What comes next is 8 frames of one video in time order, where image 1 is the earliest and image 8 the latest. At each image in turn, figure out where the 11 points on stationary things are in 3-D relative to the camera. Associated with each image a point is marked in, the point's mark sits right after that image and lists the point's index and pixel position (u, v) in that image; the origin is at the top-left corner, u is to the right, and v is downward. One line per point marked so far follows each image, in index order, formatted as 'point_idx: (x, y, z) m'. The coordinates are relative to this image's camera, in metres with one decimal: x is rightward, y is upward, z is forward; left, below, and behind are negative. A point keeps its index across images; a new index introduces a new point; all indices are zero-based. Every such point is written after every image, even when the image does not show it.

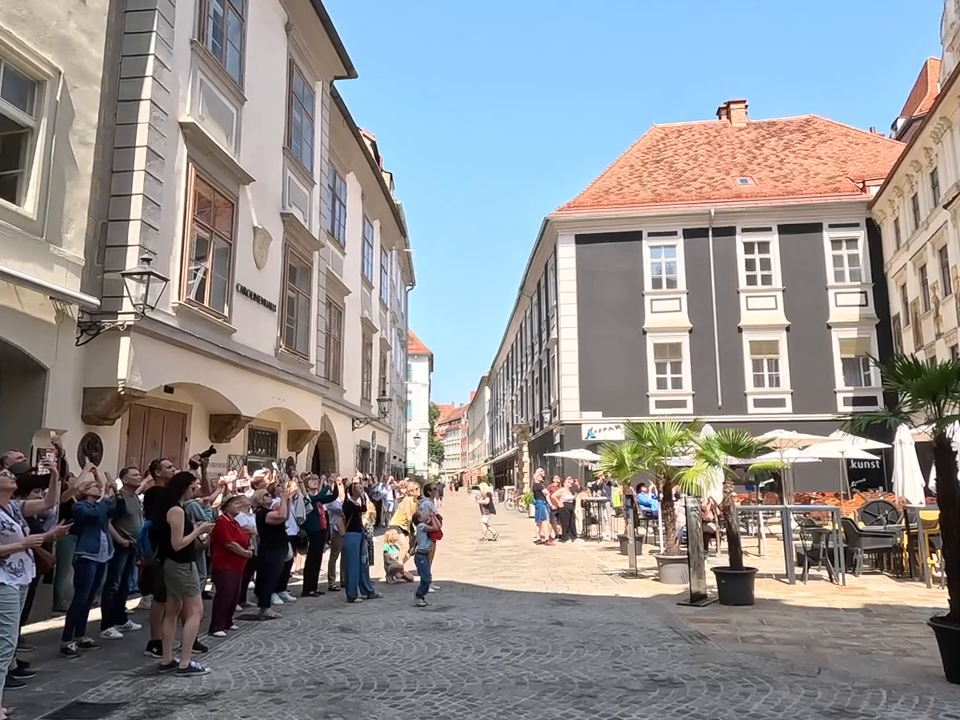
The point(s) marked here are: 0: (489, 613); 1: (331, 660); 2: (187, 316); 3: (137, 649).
0: (+0.1, -3.0, +8.6) m
1: (-1.3, -2.6, +6.4) m
2: (-4.6, +0.7, +11.5) m
3: (-3.3, -2.8, +7.0) m
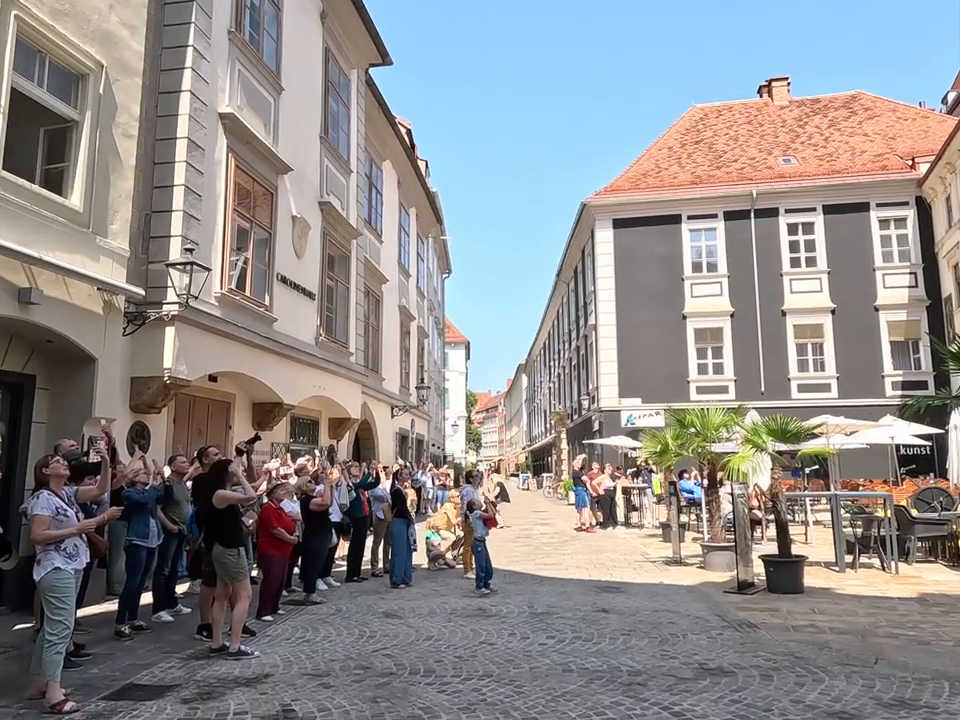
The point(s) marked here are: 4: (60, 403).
0: (+0.6, -2.8, +8.5) m
1: (-0.9, -2.5, +6.4) m
2: (-3.9, +0.9, +11.6) m
3: (-2.8, -2.7, +7.1) m
4: (-5.1, -0.5, +8.9) m
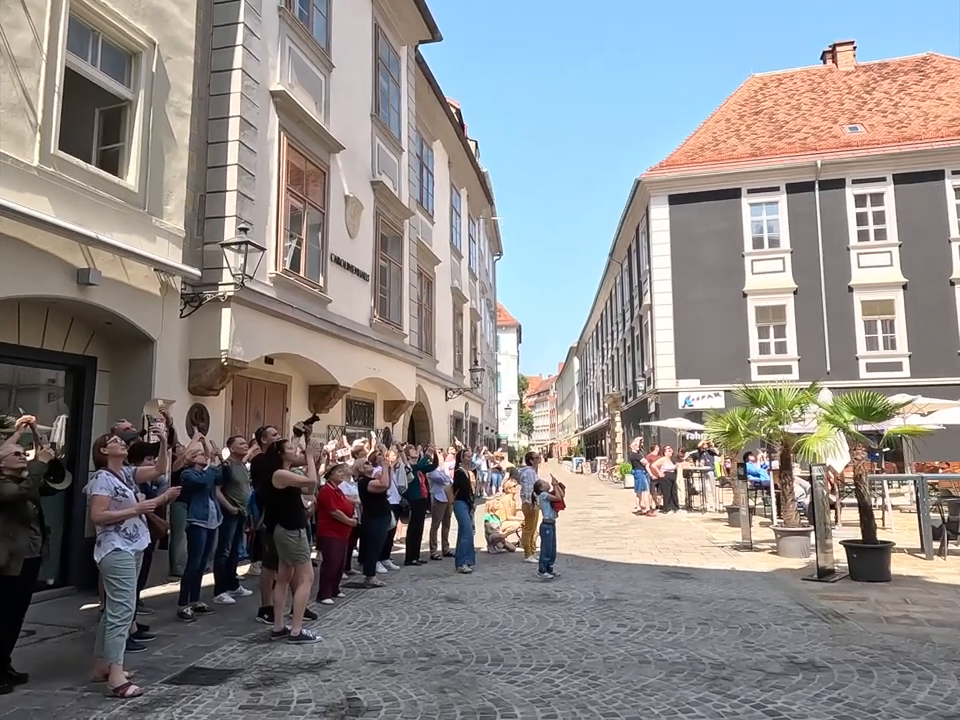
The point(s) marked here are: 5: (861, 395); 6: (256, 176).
0: (+1.3, -2.5, +8.2) m
1: (-0.3, -2.3, +6.2) m
2: (-3.1, +1.1, +11.5) m
3: (-2.2, -2.5, +7.0) m
4: (-4.4, -0.3, +8.9) m
5: (+5.0, -0.5, +9.6) m
6: (-3.3, +2.7, +10.8) m
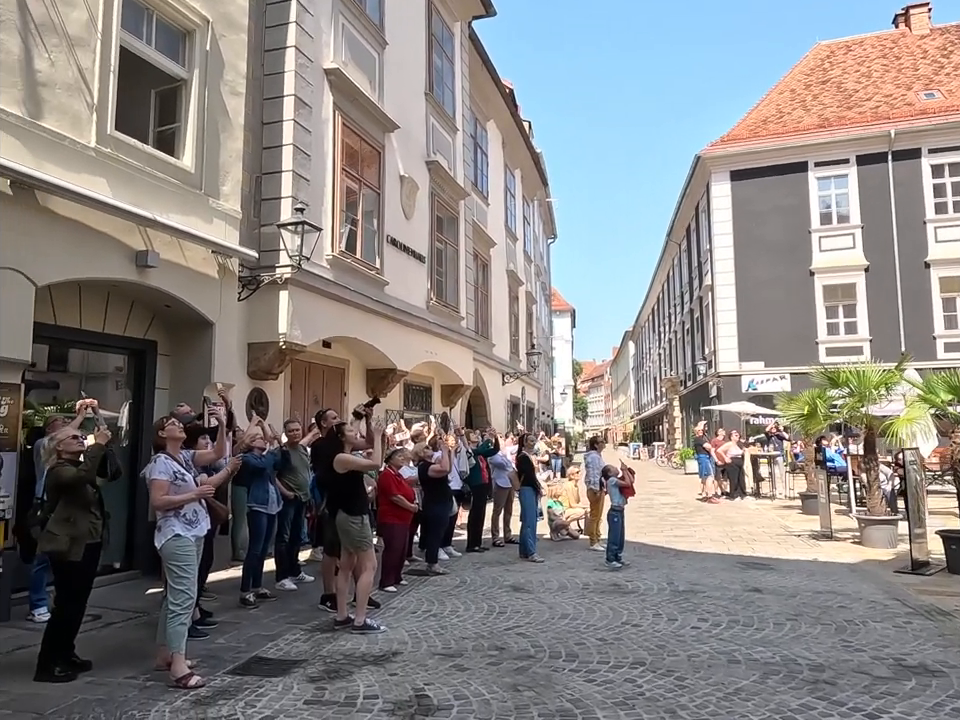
0: (+2.0, -2.3, +7.8) m
1: (+0.2, -2.1, +5.9) m
2: (-2.1, +1.4, +11.3) m
3: (-1.6, -2.3, +6.9) m
4: (-3.6, -0.1, +8.9) m
5: (+5.8, -0.2, +8.9) m
6: (-2.4, +2.9, +10.6) m
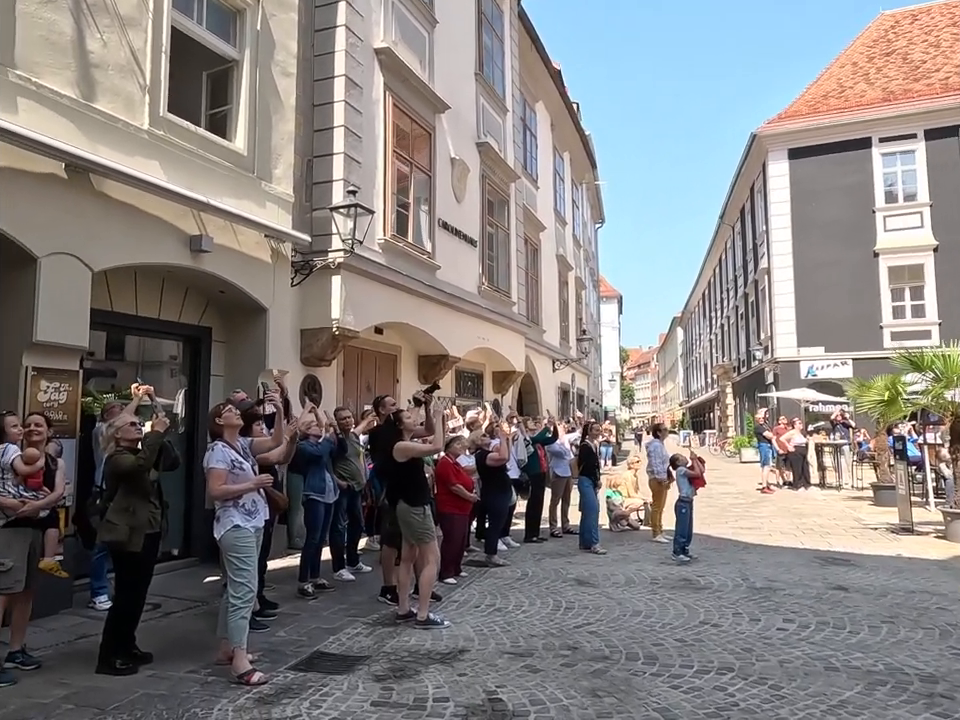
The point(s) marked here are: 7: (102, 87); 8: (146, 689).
0: (+2.7, -2.1, +7.4) m
1: (+0.8, -2.0, +5.6) m
2: (-1.3, +1.6, +11.1) m
3: (-1.0, -2.1, +6.7) m
4: (-2.9, 0.0, +8.8) m
5: (+6.4, 0.0, +8.2) m
6: (-1.7, +3.1, +10.3) m
7: (-3.5, +2.5, +6.7) m
8: (-2.0, -1.9, +4.3) m
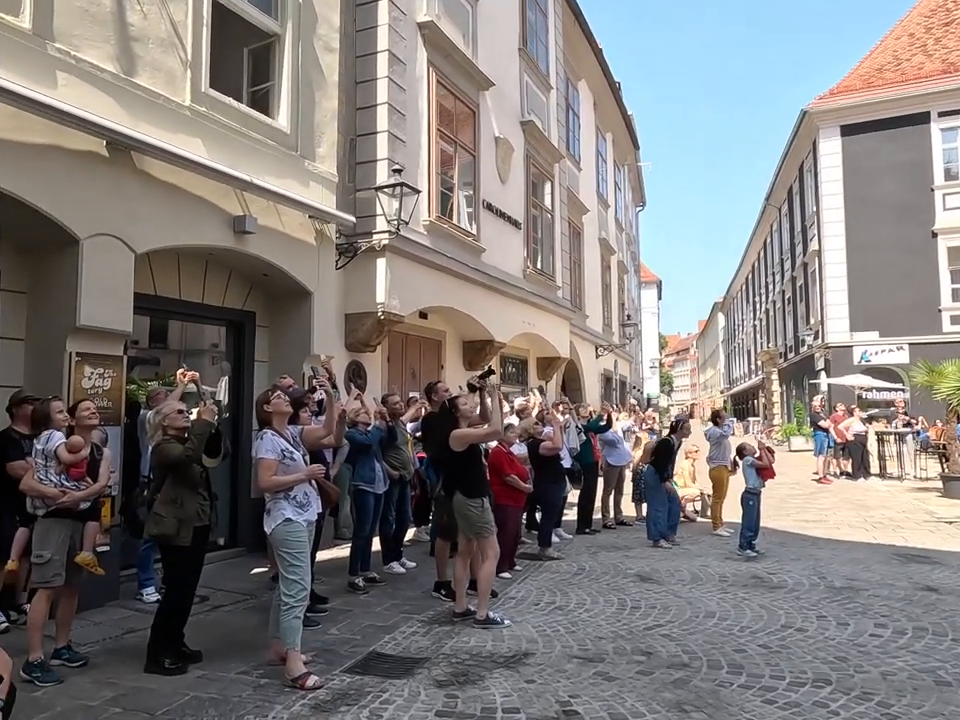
0: (+3.2, -2.0, +6.9) m
1: (+1.2, -1.9, +5.2) m
2: (-0.6, +1.8, +10.7) m
3: (-0.5, -2.0, +6.4) m
4: (-2.3, +0.2, +8.5) m
5: (+7.0, +0.2, +7.5) m
6: (-1.0, +3.3, +10.0) m
7: (-3.0, +2.6, +6.5) m
8: (-1.6, -1.8, +4.1) m
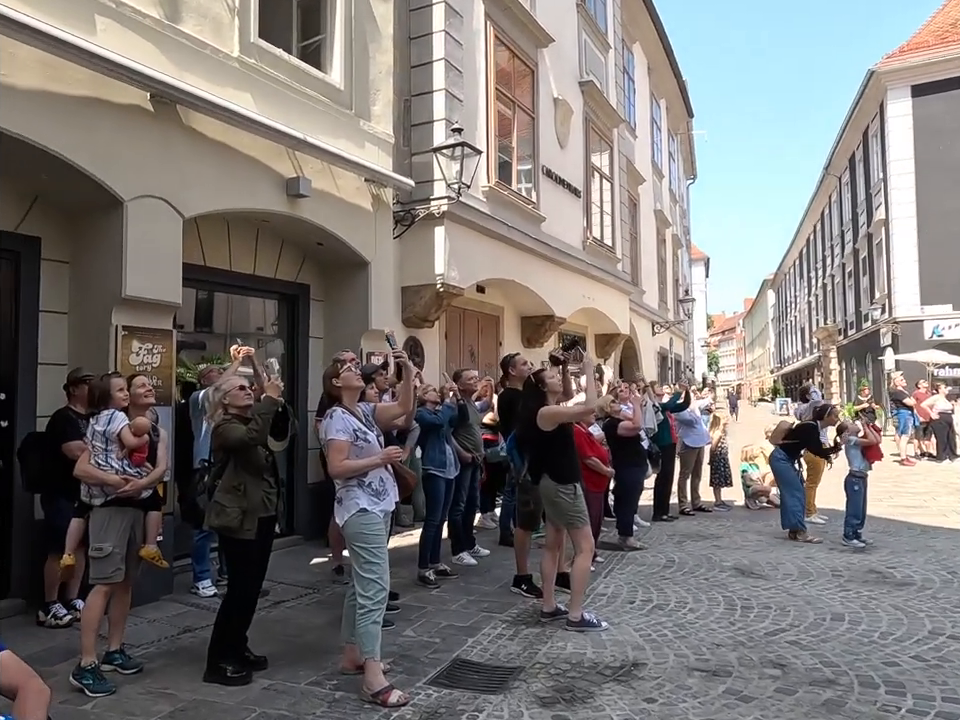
0: (+3.9, -1.7, +6.1) m
1: (+1.8, -1.7, +4.6) m
2: (+0.3, +2.2, +10.0) m
3: (+0.2, -1.8, +5.8) m
4: (-1.6, +0.5, +8.0) m
5: (+7.7, +0.6, +6.5) m
6: (-0.2, +3.6, +9.3) m
7: (-2.4, +2.8, +5.9) m
8: (-1.0, -1.7, +3.5) m
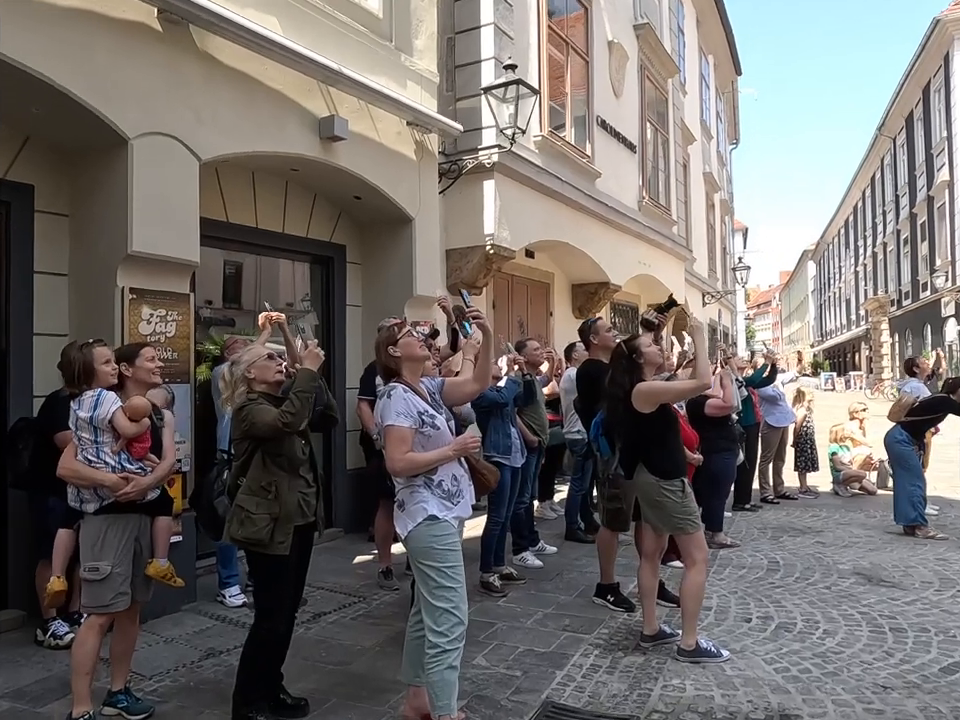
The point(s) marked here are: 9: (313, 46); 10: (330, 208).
0: (+4.4, -1.4, +5.1) m
1: (+2.2, -1.5, +3.6) m
2: (+0.9, +2.5, +9.0) m
3: (+0.7, -1.5, +4.9) m
4: (-1.0, +0.8, +7.1) m
5: (+8.2, +0.9, +5.2) m
6: (+0.4, +4.0, +8.2) m
7: (-1.9, +3.0, +4.9) m
8: (-0.6, -1.5, +2.7) m
9: (-1.3, +2.4, +5.7) m
10: (-1.4, +1.4, +6.7) m
